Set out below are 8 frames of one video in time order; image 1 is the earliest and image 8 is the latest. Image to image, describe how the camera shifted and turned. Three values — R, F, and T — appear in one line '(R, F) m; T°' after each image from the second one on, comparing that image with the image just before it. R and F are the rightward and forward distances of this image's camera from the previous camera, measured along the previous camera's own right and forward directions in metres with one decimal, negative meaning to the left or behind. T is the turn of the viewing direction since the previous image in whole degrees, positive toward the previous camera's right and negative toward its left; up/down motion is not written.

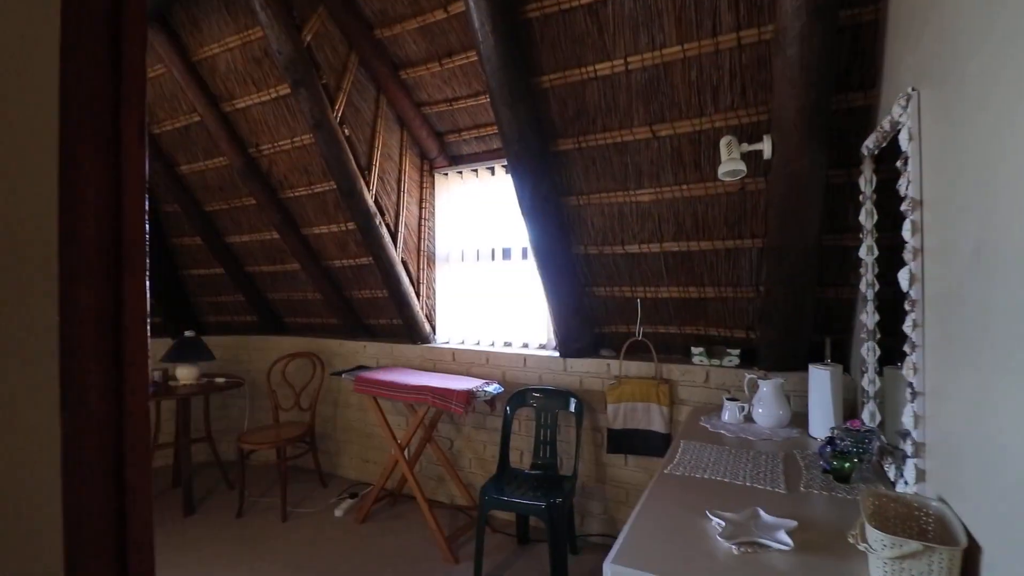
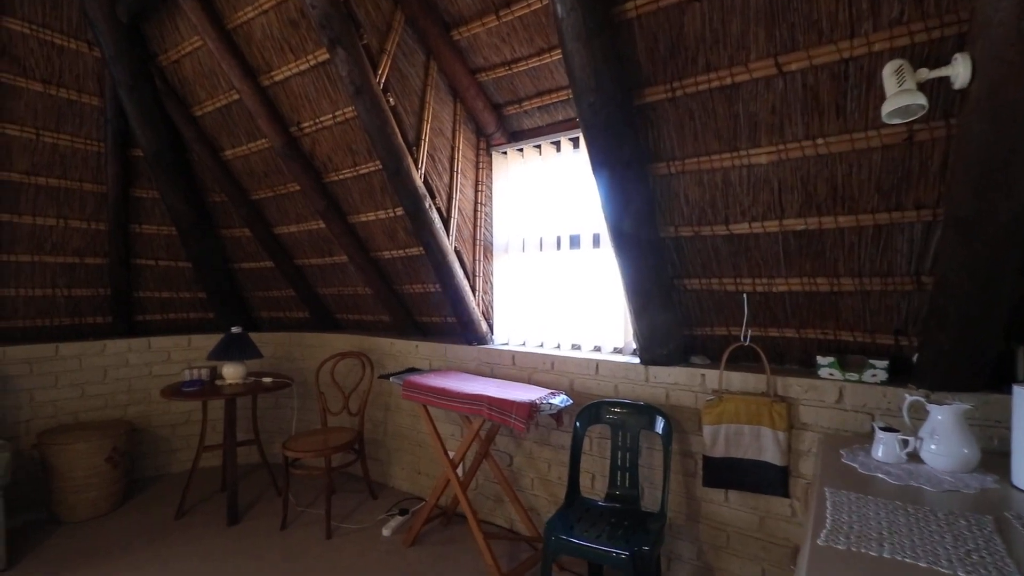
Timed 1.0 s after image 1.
(0.0, +0.5) m; -7°
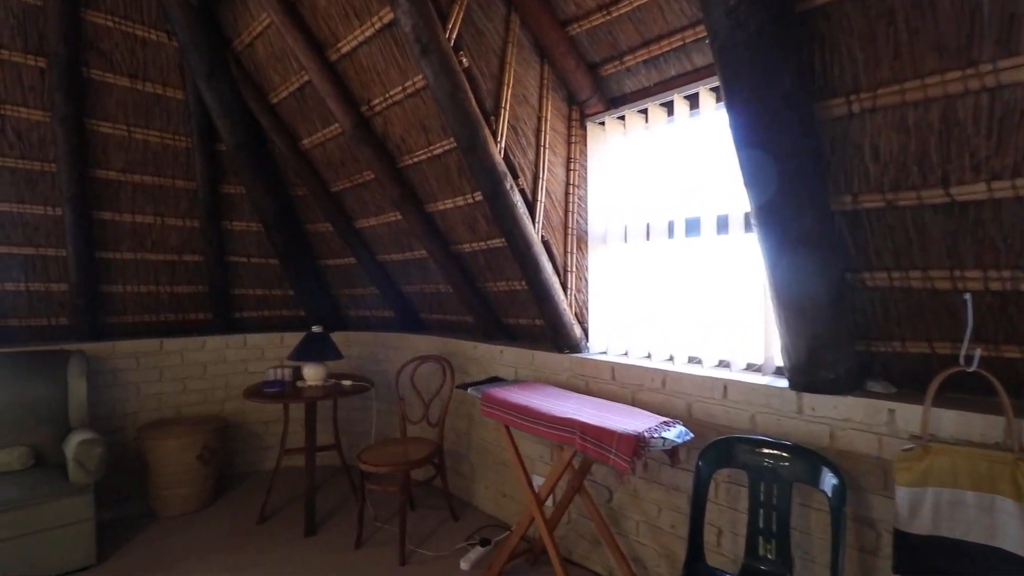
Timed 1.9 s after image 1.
(0.0, +0.5) m; -12°
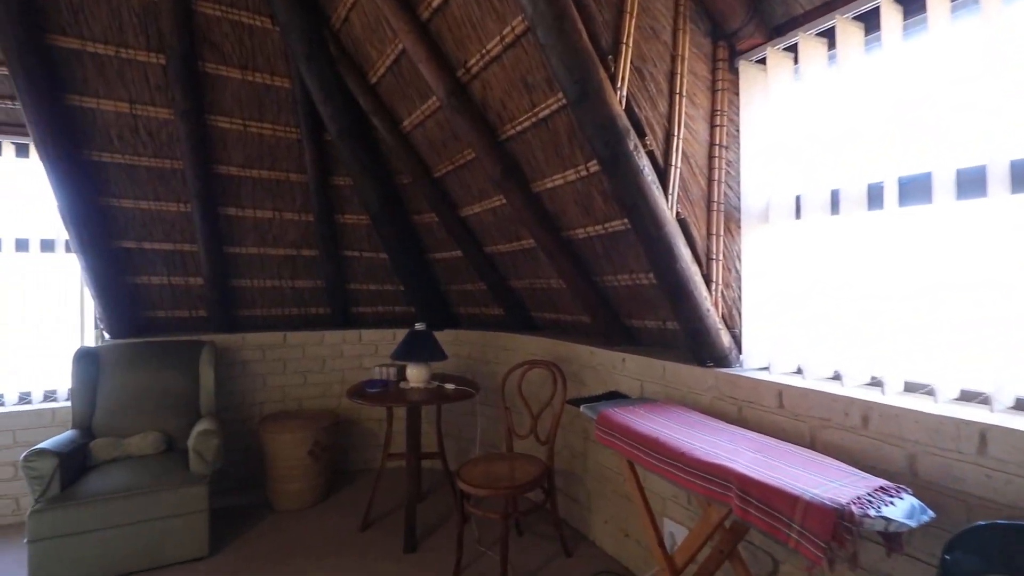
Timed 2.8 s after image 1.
(0.0, +0.5) m; -15°
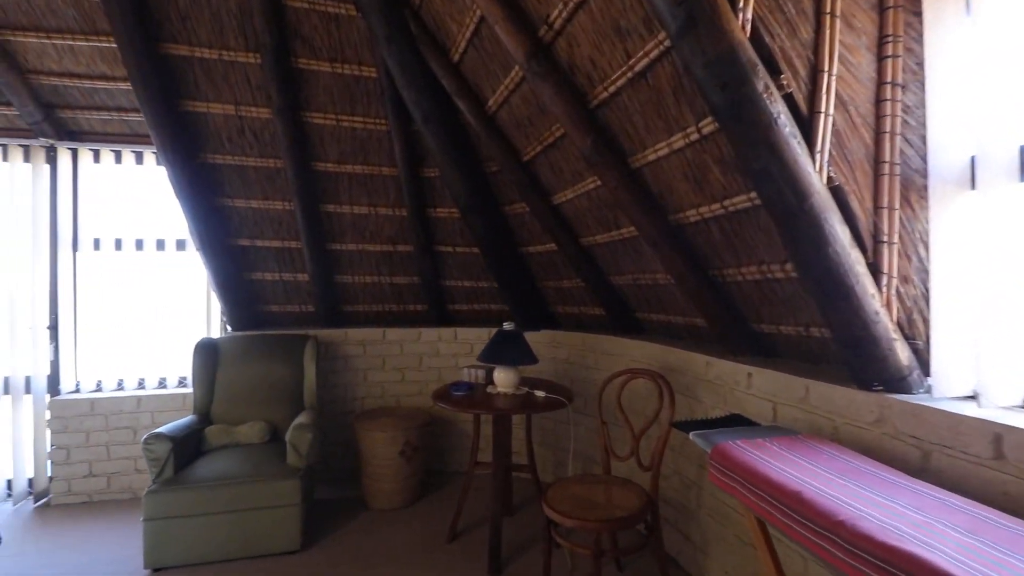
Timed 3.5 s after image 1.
(+0.1, +0.3) m; -14°
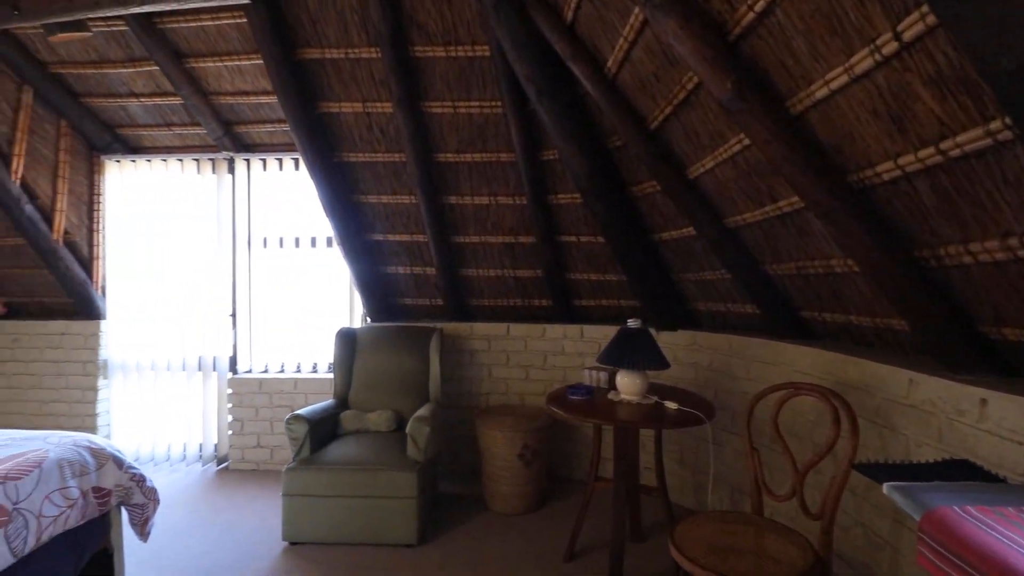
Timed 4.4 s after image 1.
(+0.1, +0.3) m; -17°
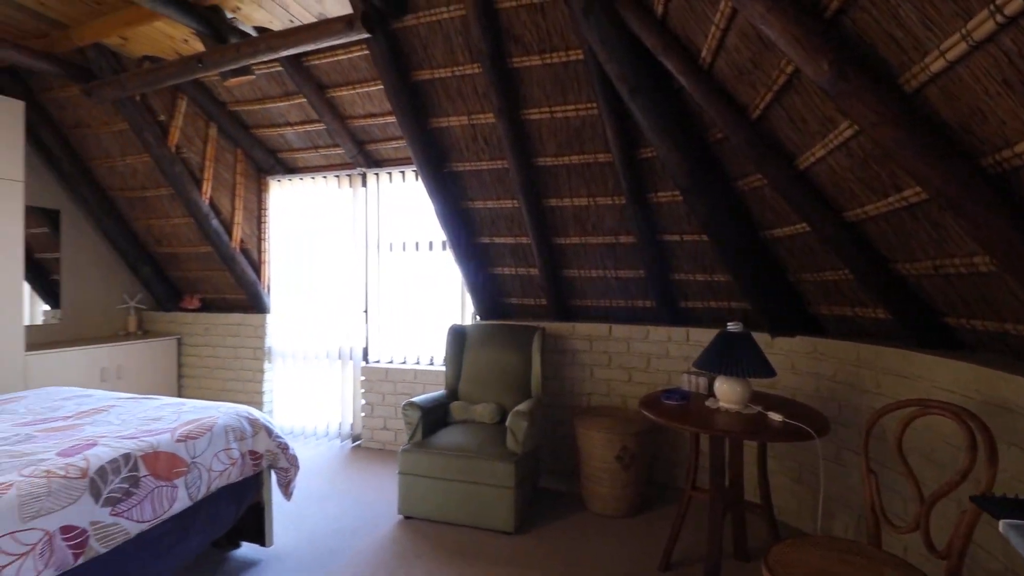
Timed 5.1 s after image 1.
(+0.2, 0.0) m; -15°
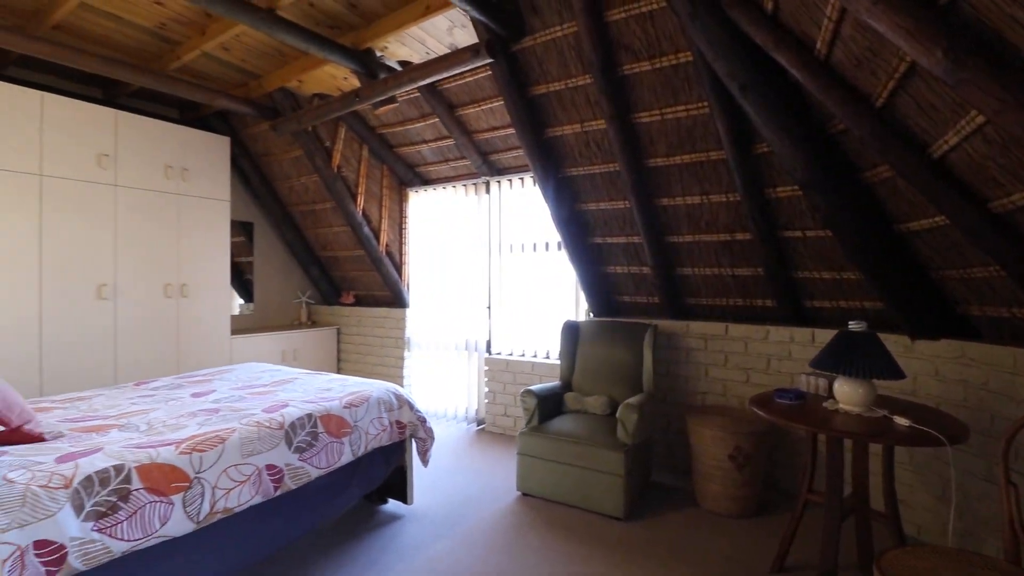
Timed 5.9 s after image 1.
(+0.1, -0.2) m; -14°
